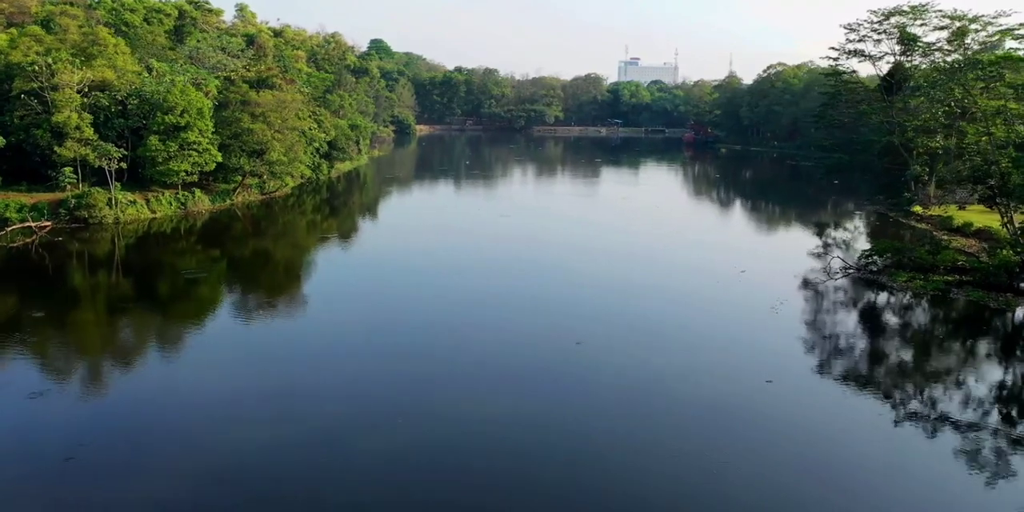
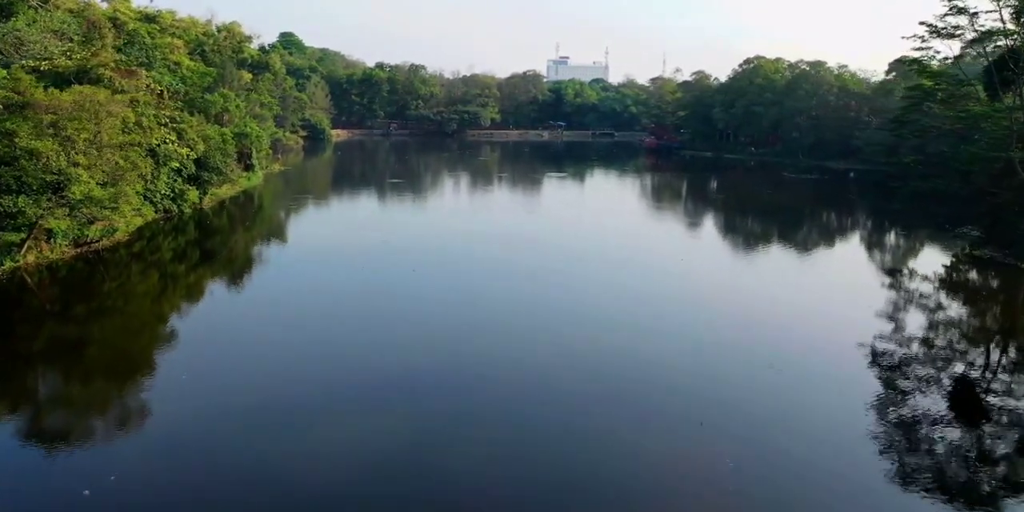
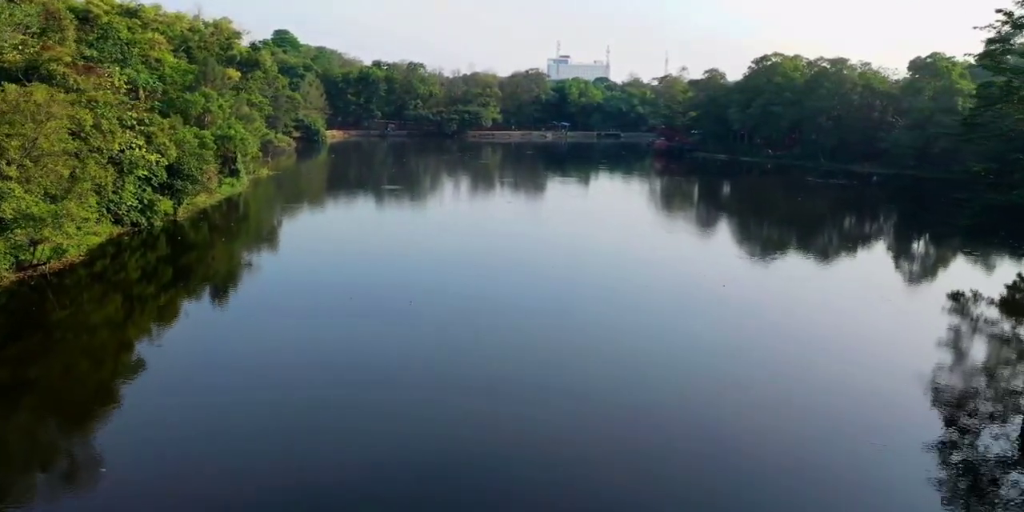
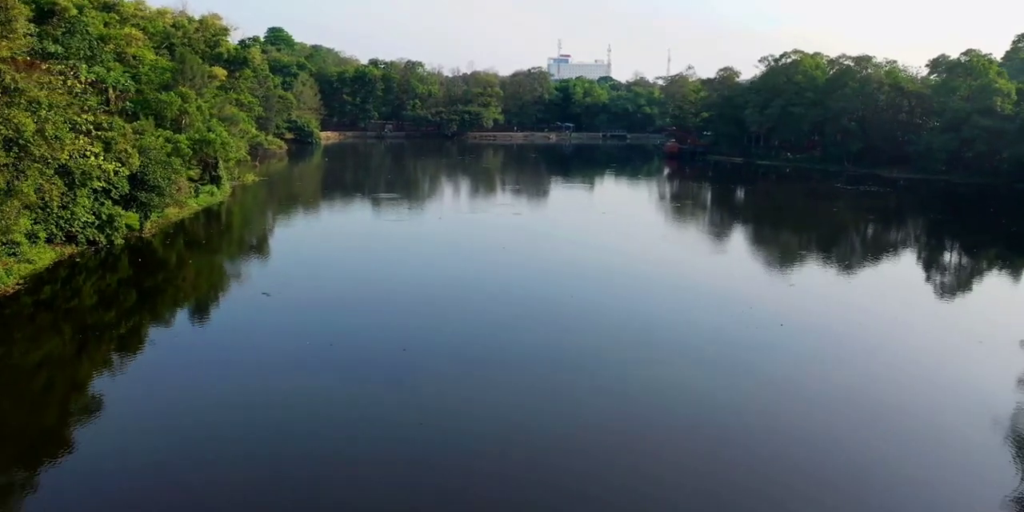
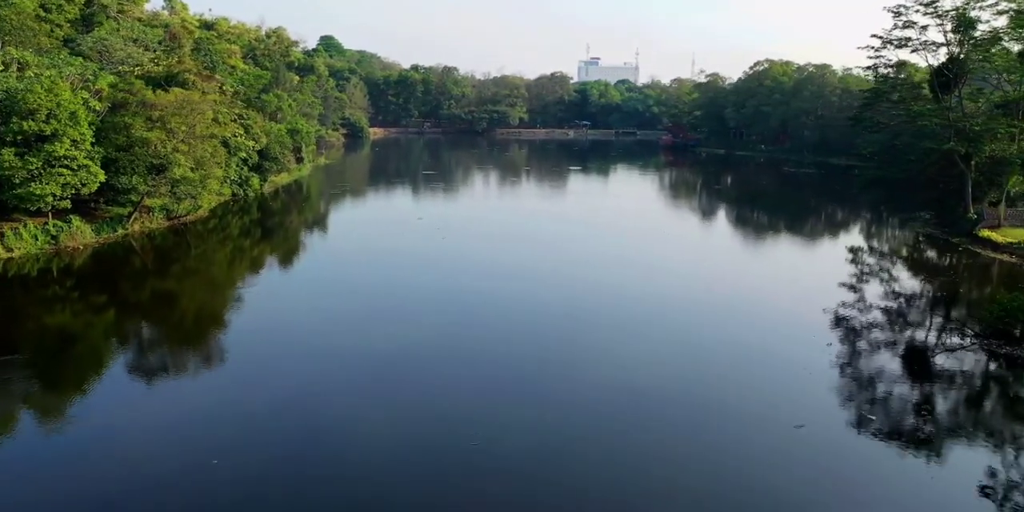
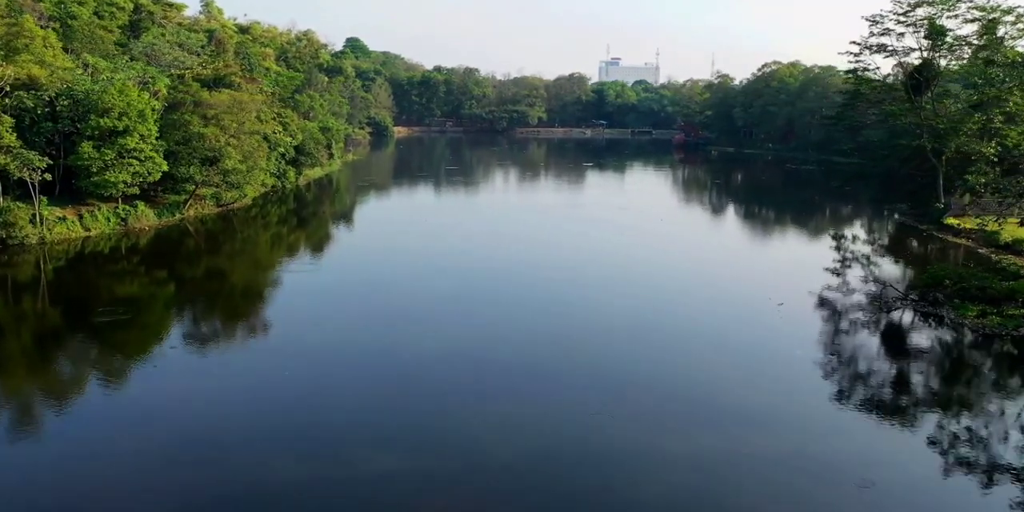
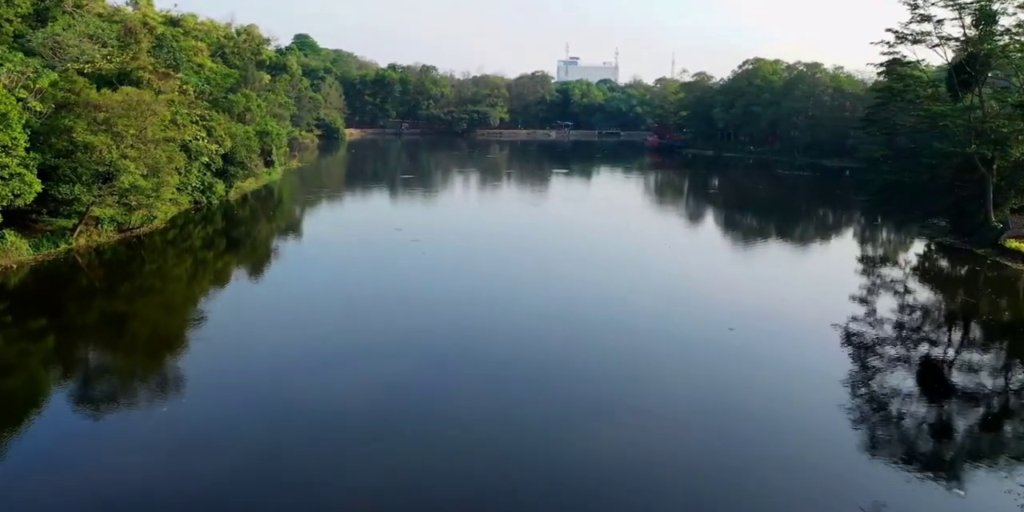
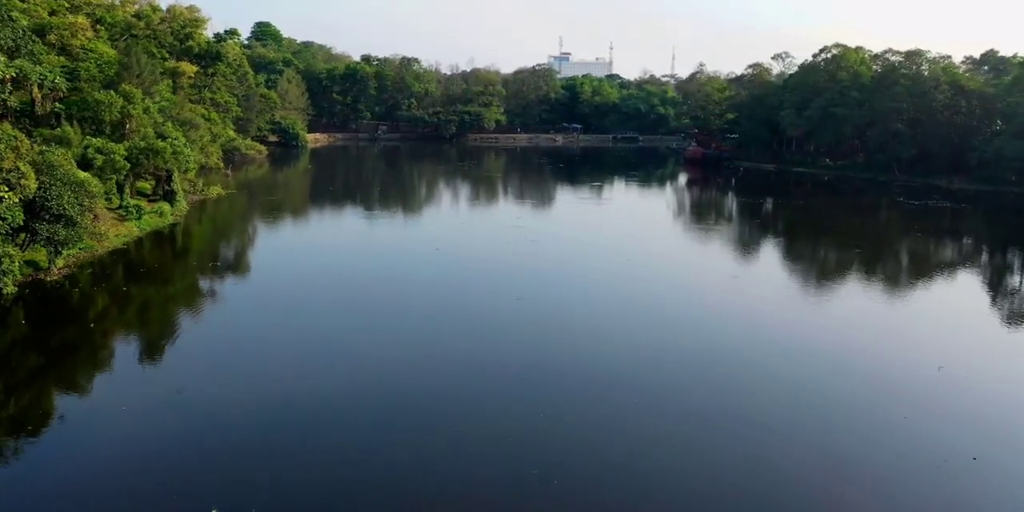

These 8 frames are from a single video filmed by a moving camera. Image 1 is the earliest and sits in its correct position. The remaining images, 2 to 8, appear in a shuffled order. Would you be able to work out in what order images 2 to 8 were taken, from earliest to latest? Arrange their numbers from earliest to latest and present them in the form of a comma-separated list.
6, 5, 7, 2, 3, 4, 8
